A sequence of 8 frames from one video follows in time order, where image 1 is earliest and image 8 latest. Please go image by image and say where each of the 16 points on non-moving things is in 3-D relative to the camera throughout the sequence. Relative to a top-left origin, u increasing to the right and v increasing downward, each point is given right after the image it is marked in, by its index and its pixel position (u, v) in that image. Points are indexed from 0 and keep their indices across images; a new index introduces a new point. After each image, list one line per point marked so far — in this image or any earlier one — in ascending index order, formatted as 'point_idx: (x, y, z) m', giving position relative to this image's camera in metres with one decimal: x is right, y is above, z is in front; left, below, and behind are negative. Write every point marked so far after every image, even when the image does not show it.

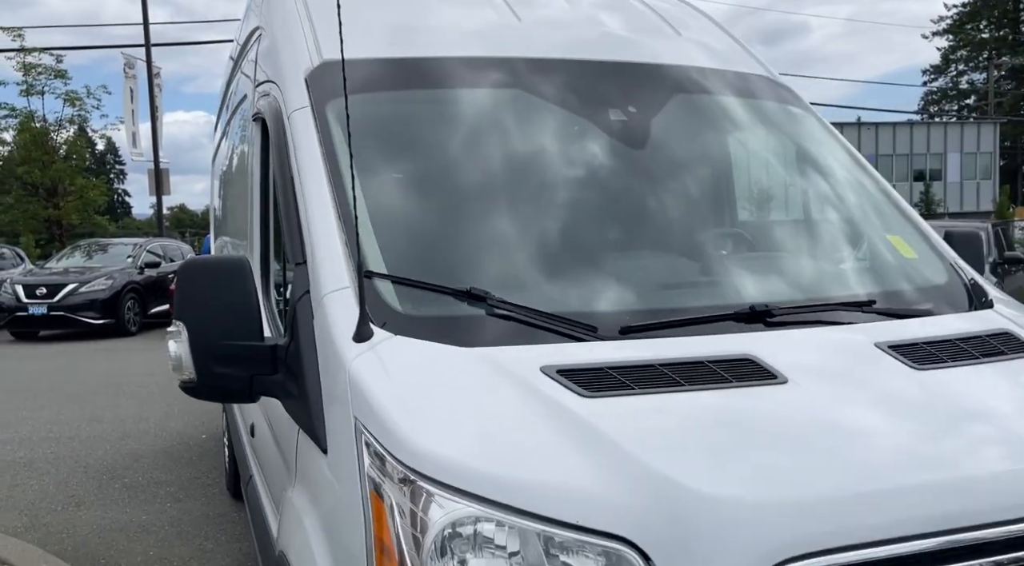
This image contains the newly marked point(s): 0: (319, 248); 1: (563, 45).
0: (-0.5, +0.1, +2.0) m
1: (+0.1, +0.9, +2.7) m
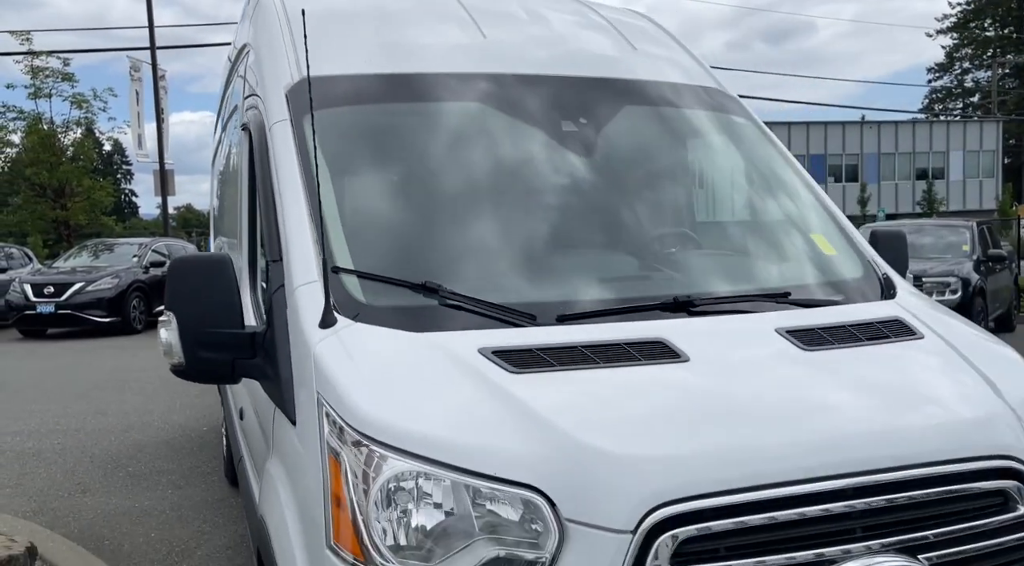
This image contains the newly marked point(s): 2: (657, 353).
0: (-0.7, +0.1, +2.2) m
1: (0.0, +0.9, +3.0) m
2: (+0.4, -0.2, +1.9) m
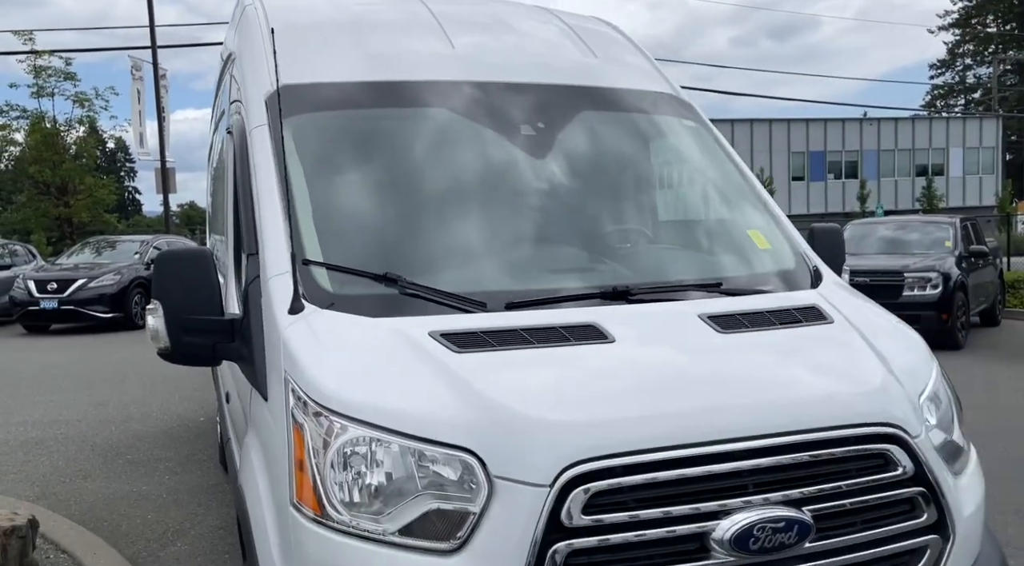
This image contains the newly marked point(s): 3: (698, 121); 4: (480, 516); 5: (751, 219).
0: (-0.8, +0.1, +2.4) m
1: (-0.1, +0.9, +3.2) m
2: (+0.2, -0.2, +2.1) m
3: (+0.9, +0.7, +3.5) m
4: (-0.1, -0.5, +1.7) m
5: (+1.0, +0.3, +3.1) m
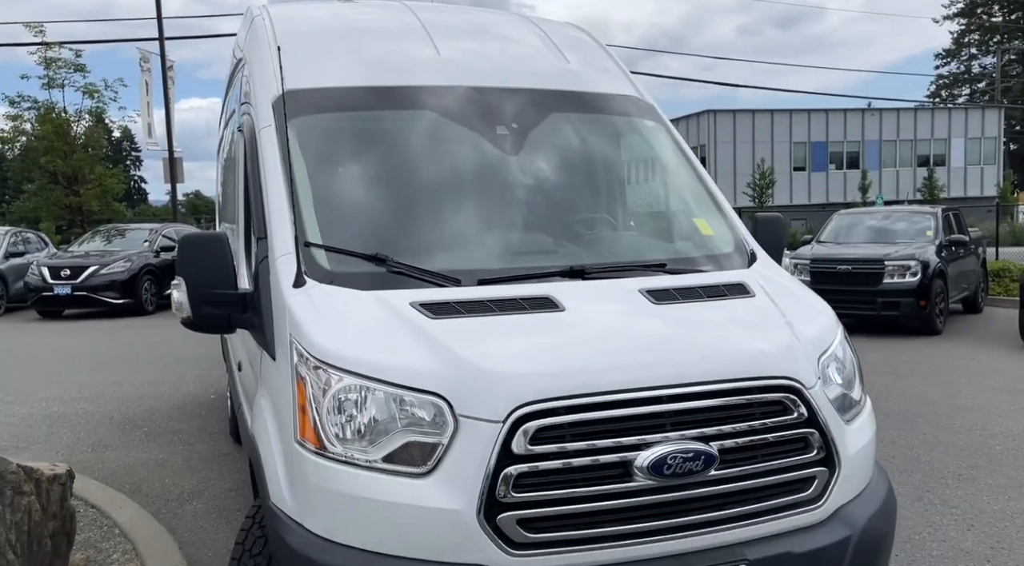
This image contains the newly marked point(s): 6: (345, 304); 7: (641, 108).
0: (-0.9, +0.2, +2.8) m
1: (-0.2, +1.0, +3.6) m
2: (+0.1, -0.1, +2.5) m
3: (+0.8, +0.8, +3.9) m
4: (-0.2, -0.5, +2.1) m
5: (+0.9, +0.3, +3.5) m
6: (-0.6, -0.1, +2.5) m
7: (+0.6, +0.9, +3.8) m
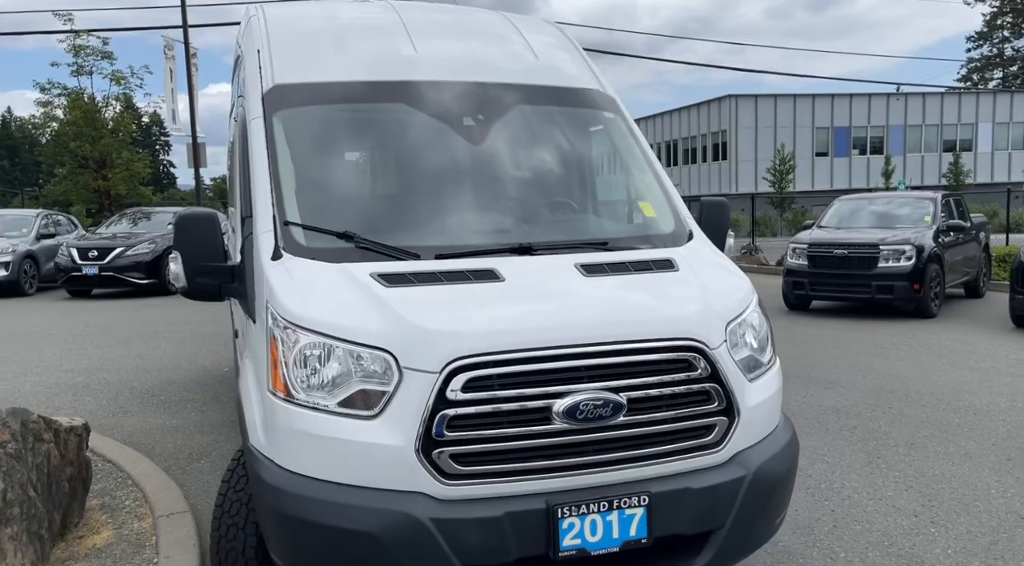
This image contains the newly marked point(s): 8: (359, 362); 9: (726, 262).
0: (-1.1, +0.3, +3.2) m
1: (-0.4, +1.2, +3.9) m
2: (-0.1, 0.0, +2.8) m
3: (+0.6, +1.0, +4.2) m
4: (-0.4, -0.4, +2.4) m
5: (+0.7, +0.5, +3.8) m
6: (-0.8, 0.0, +2.8) m
7: (+0.5, +1.0, +4.2) m
8: (-0.5, -0.3, +2.5) m
9: (+0.9, +0.1, +3.2) m
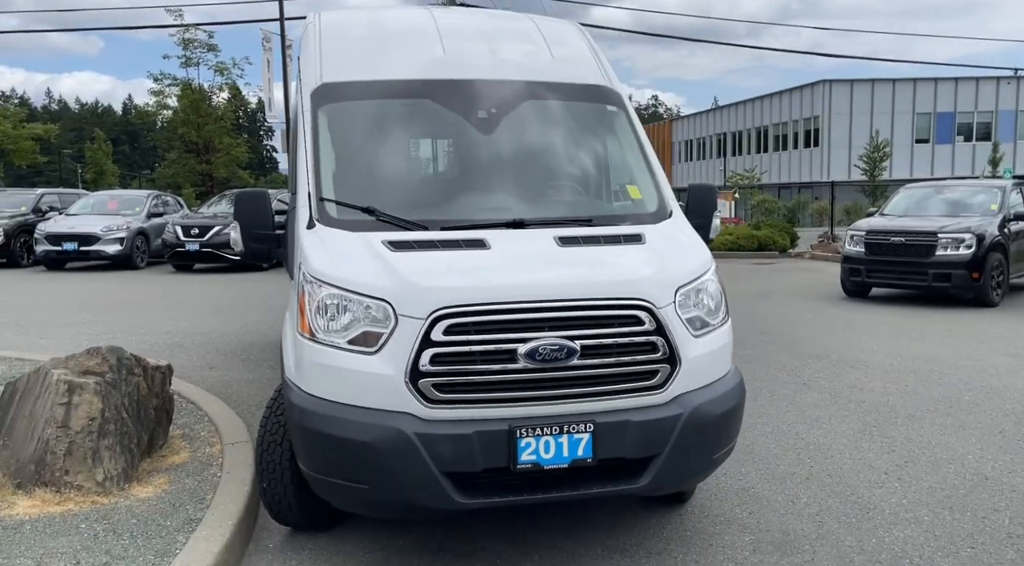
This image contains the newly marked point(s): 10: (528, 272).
0: (-1.1, +0.5, +3.9) m
1: (-0.3, +1.3, +4.5) m
2: (-0.2, +0.2, +3.4) m
3: (+0.7, +1.1, +4.7) m
4: (-0.5, -0.2, +3.0) m
5: (+0.8, +0.6, +4.2) m
6: (-0.8, +0.2, +3.5) m
7: (+0.6, +1.2, +4.6) m
8: (-0.6, -0.1, +3.1) m
9: (+0.9, +0.2, +3.6) m
10: (+0.1, 0.0, +3.1) m
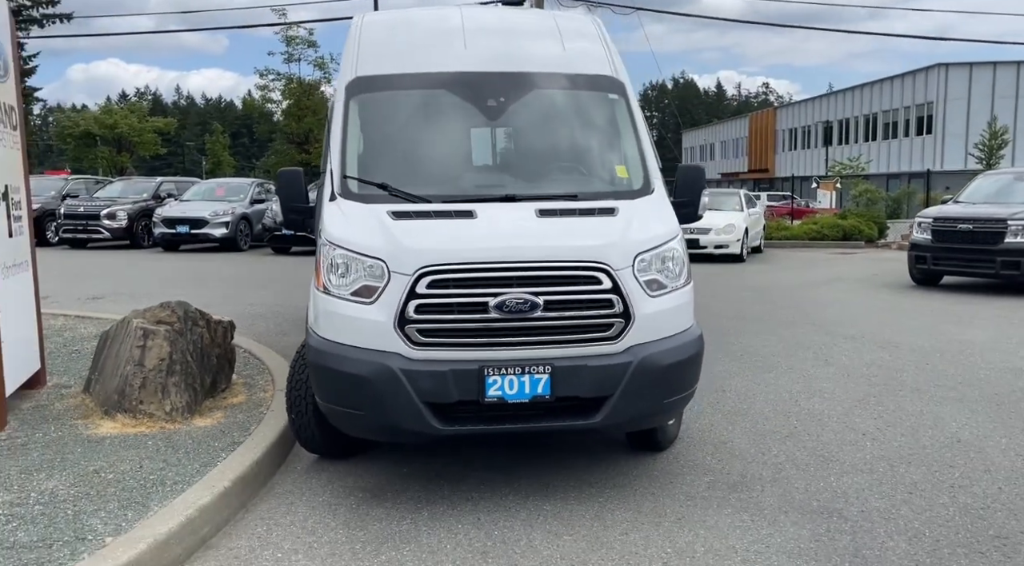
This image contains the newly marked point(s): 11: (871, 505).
0: (-1.1, +0.7, +4.5) m
1: (-0.2, +1.5, +5.0) m
2: (-0.2, +0.4, +3.9) m
3: (+0.8, +1.3, +5.1) m
4: (-0.6, 0.0, +3.6) m
5: (+0.8, +0.8, +4.6) m
6: (-0.9, +0.4, +4.1) m
7: (+0.7, +1.4, +5.0) m
8: (-0.7, +0.1, +3.7) m
9: (+0.8, +0.4, +4.0) m
10: (0.0, +0.2, +3.6) m
11: (+1.7, -1.0, +3.5) m
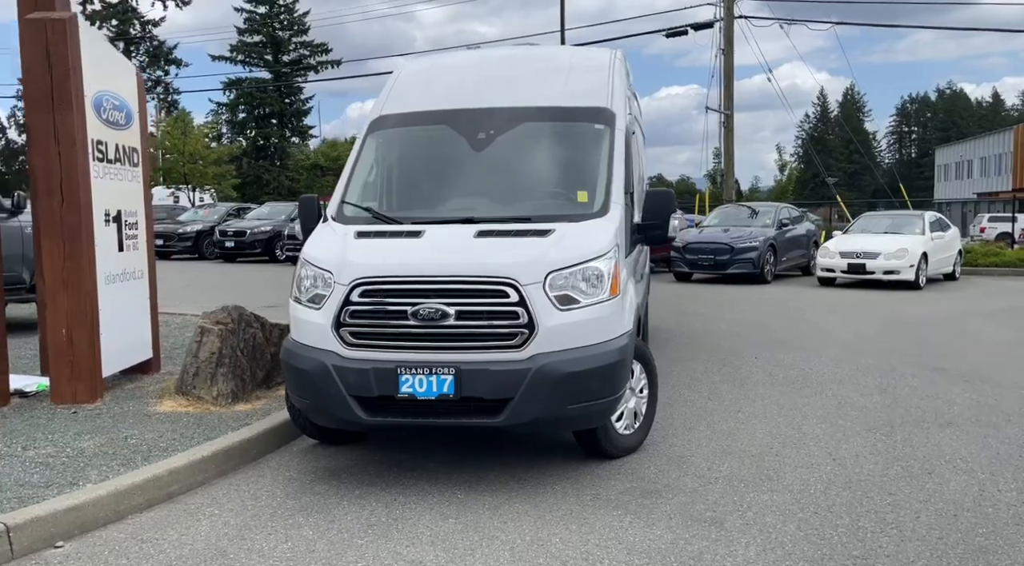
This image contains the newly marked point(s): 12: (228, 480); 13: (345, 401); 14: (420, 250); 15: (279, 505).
0: (-1.2, +0.6, +5.2) m
1: (-0.2, +1.4, +5.4) m
2: (-0.5, +0.3, +4.4) m
3: (+0.8, +1.2, +5.2) m
4: (-1.0, -0.1, +4.2) m
5: (+0.7, +0.7, +4.7) m
6: (-1.1, +0.3, +4.7) m
7: (+0.7, +1.2, +5.2) m
8: (-1.1, 0.0, +4.3) m
9: (+0.5, +0.3, +4.1) m
10: (-0.4, +0.2, +4.0) m
11: (+1.1, -1.1, +3.3) m
12: (-1.7, -1.2, +4.3) m
13: (-0.9, -0.7, +4.0) m
14: (-0.5, +0.2, +4.1) m
15: (-1.2, -1.2, +3.9) m
